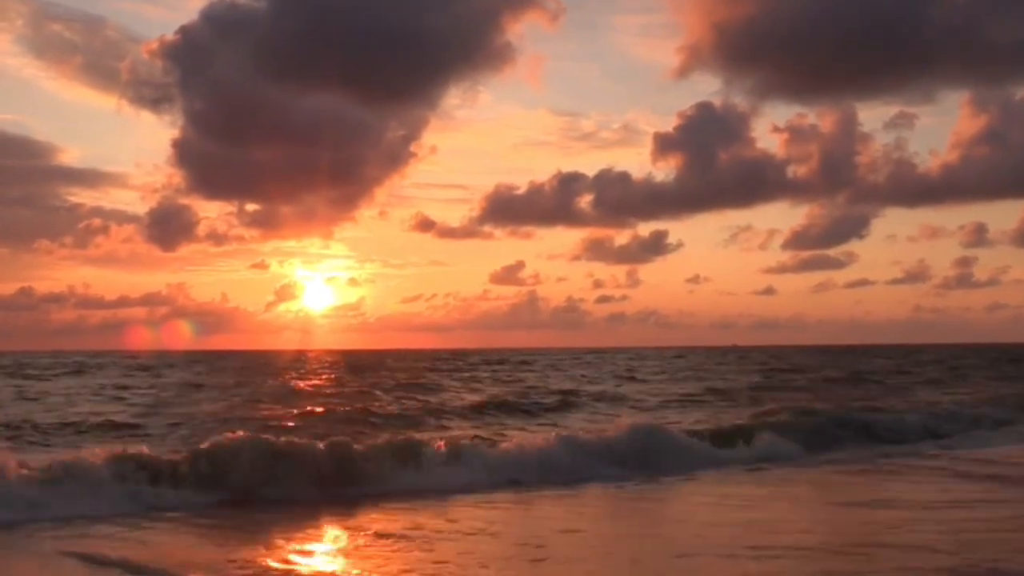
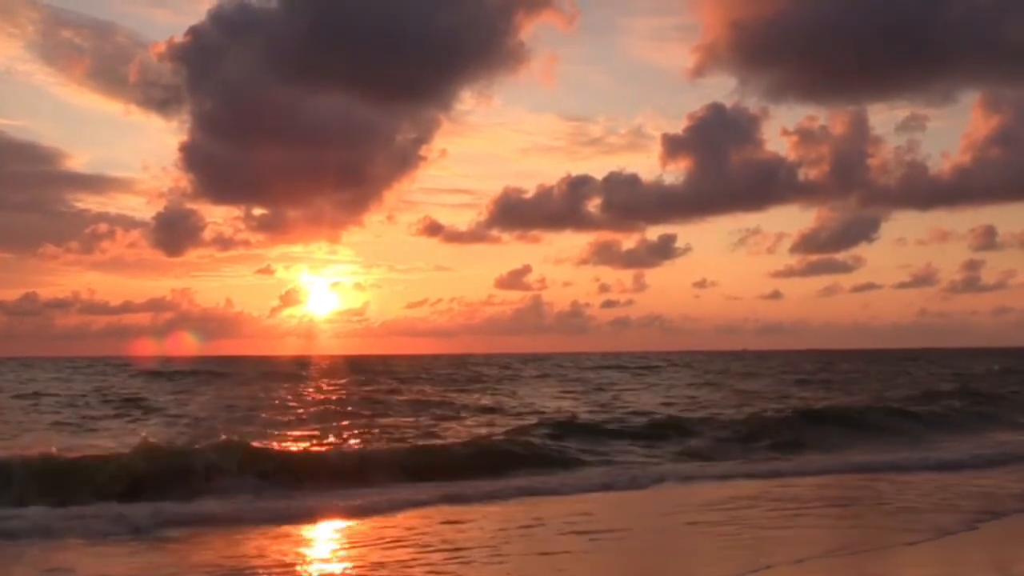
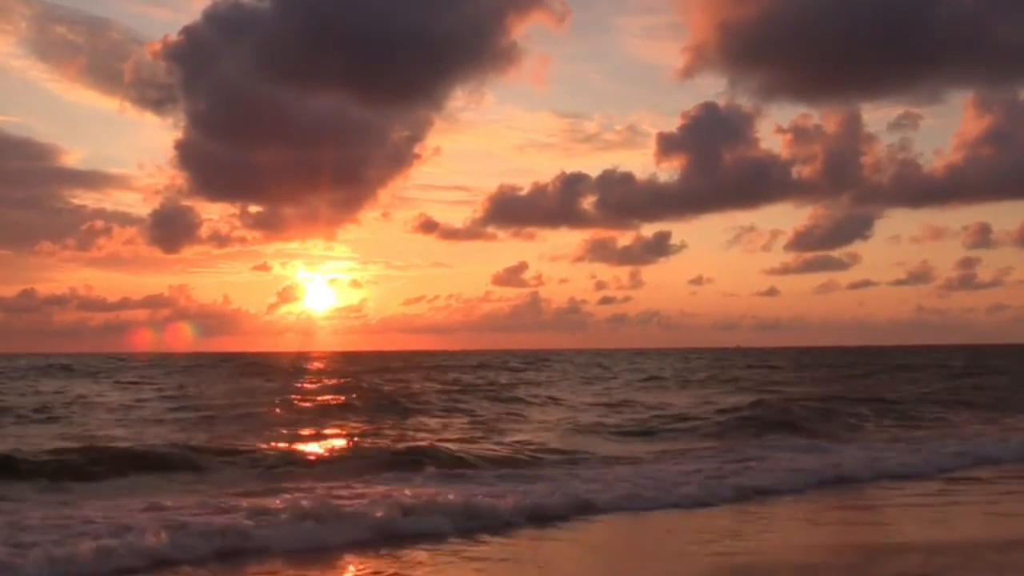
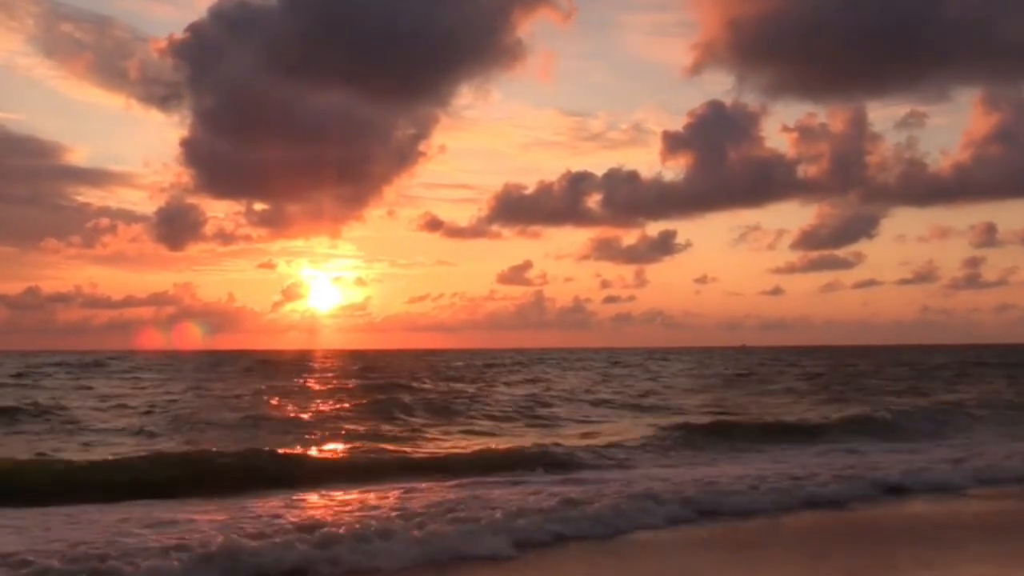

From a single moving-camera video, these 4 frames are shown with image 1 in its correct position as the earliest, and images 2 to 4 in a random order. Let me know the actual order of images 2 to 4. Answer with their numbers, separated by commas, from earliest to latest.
3, 4, 2
